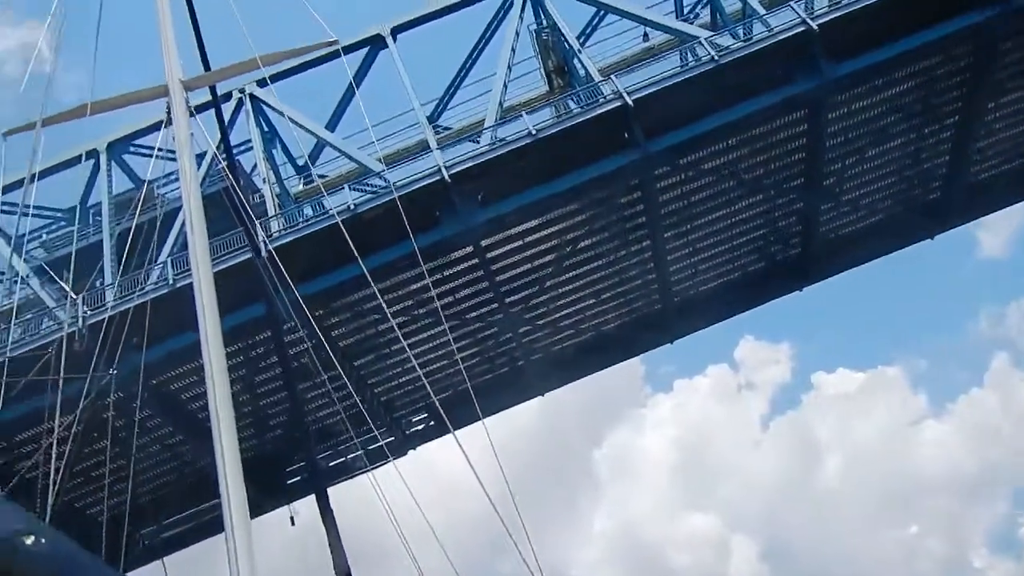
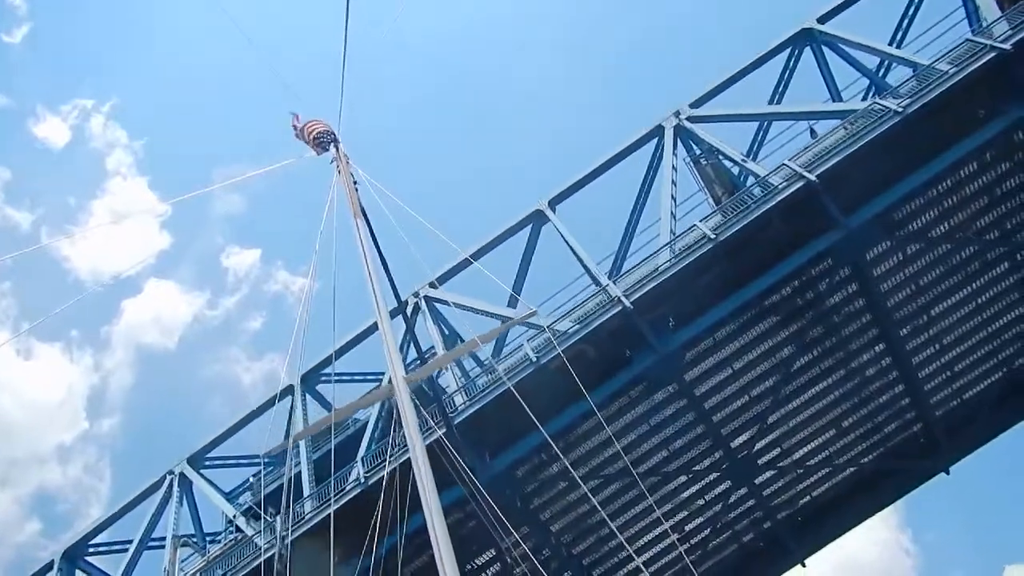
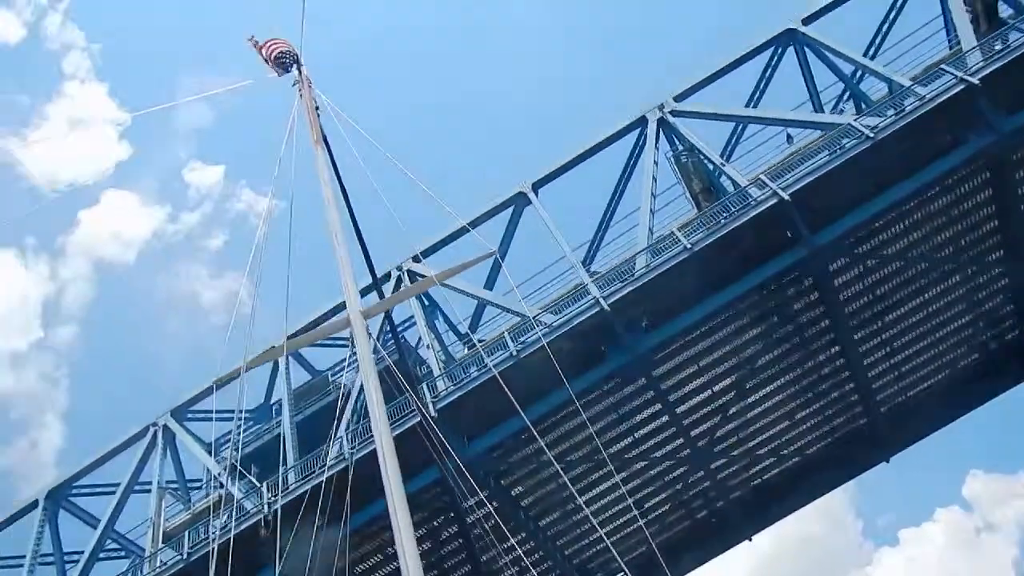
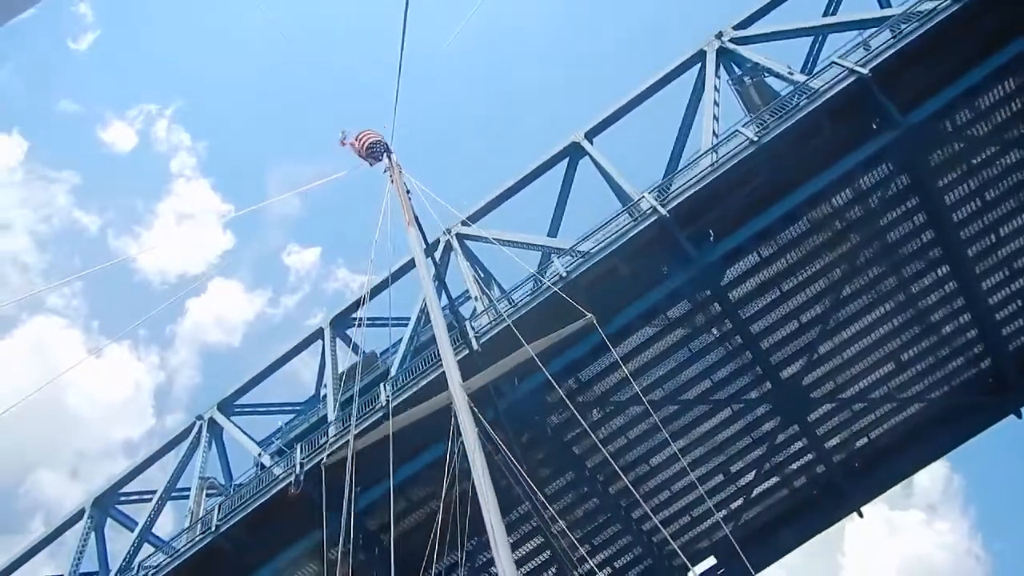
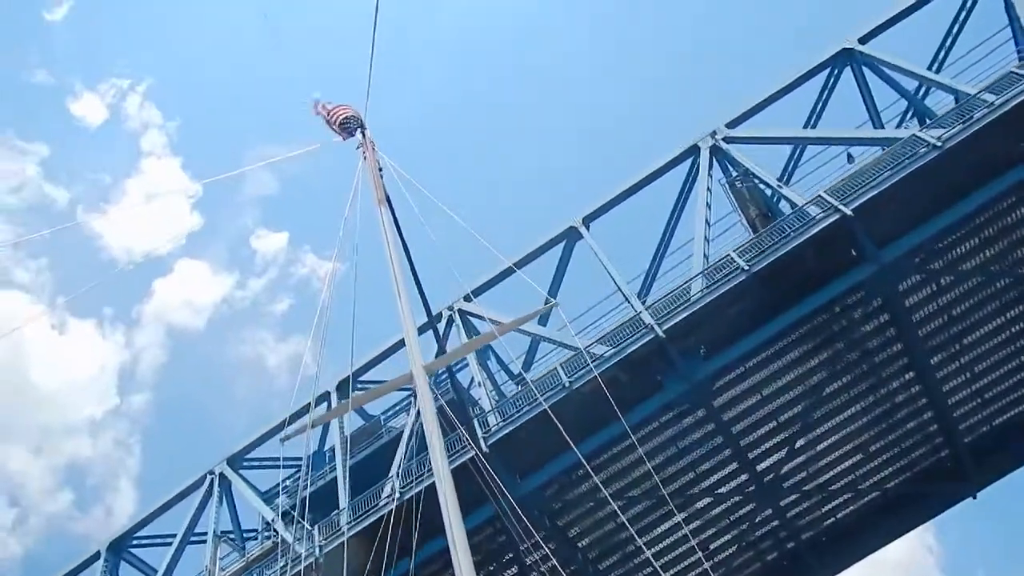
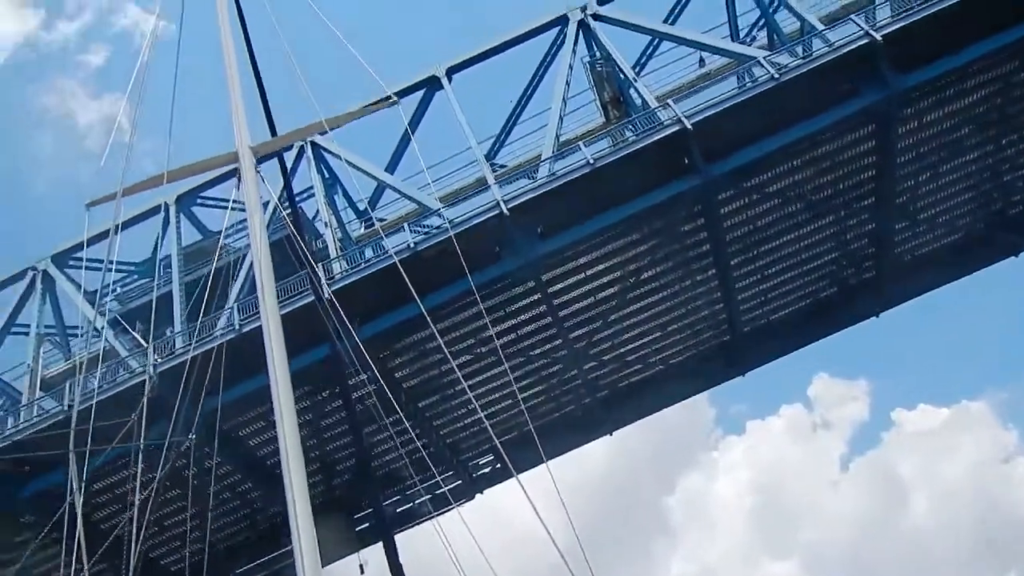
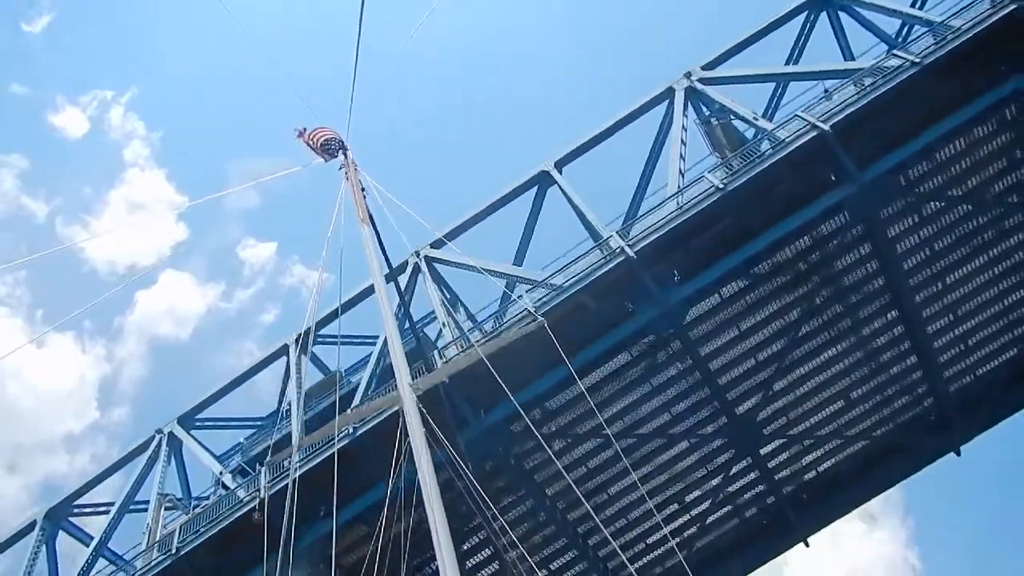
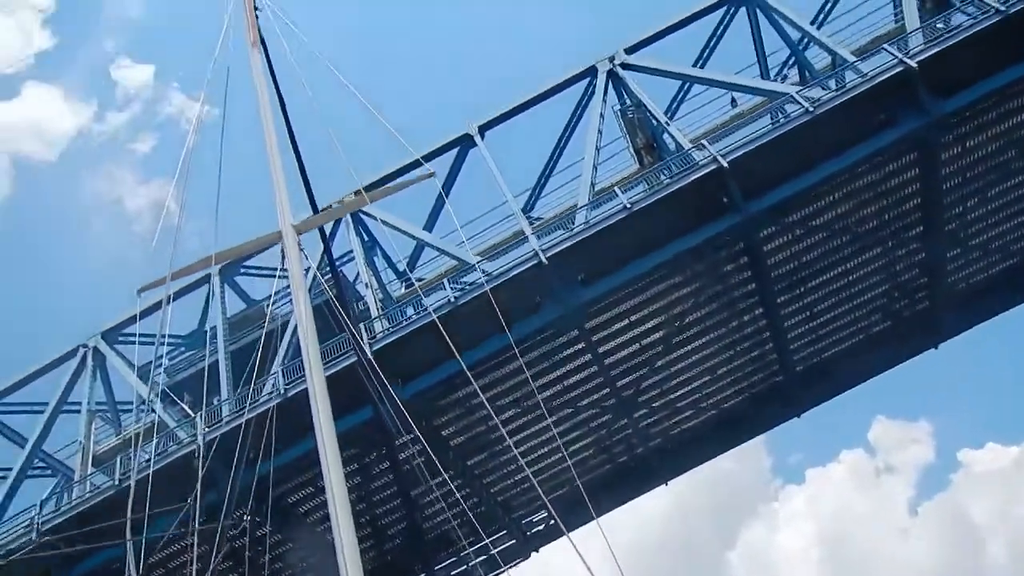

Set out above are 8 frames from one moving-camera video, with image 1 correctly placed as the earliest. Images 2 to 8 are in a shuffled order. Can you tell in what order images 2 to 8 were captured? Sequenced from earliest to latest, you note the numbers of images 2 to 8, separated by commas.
6, 8, 3, 5, 2, 7, 4
